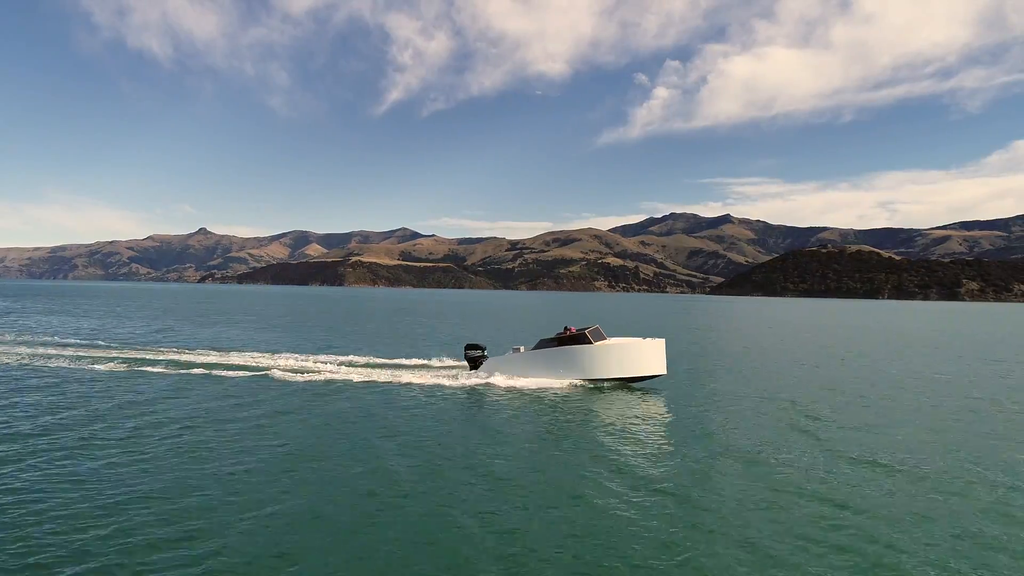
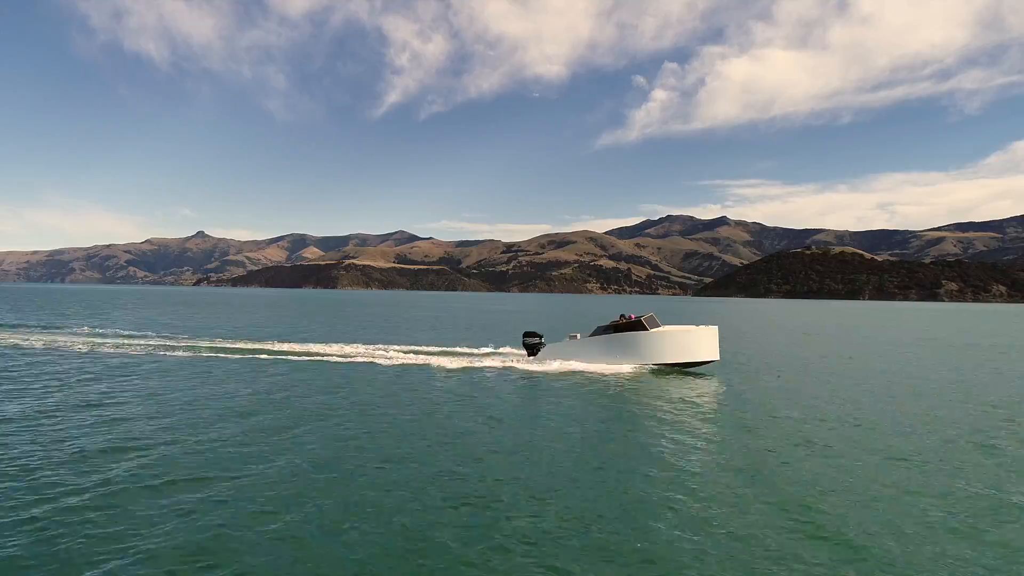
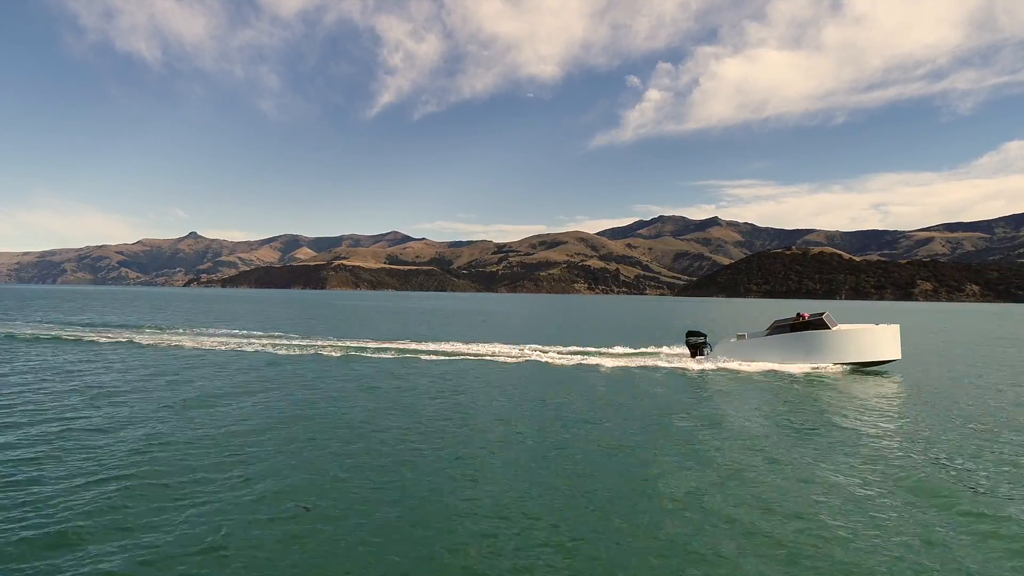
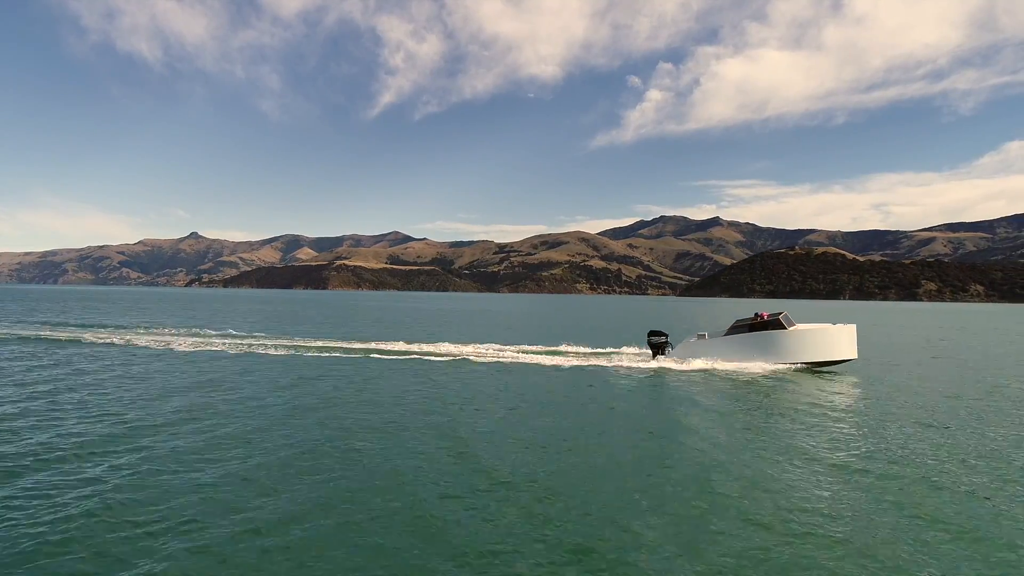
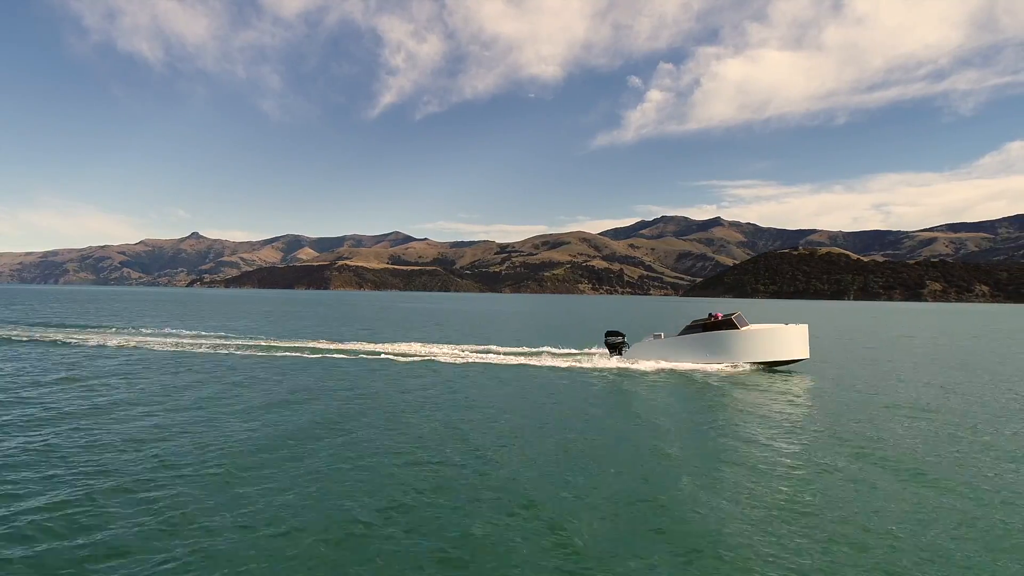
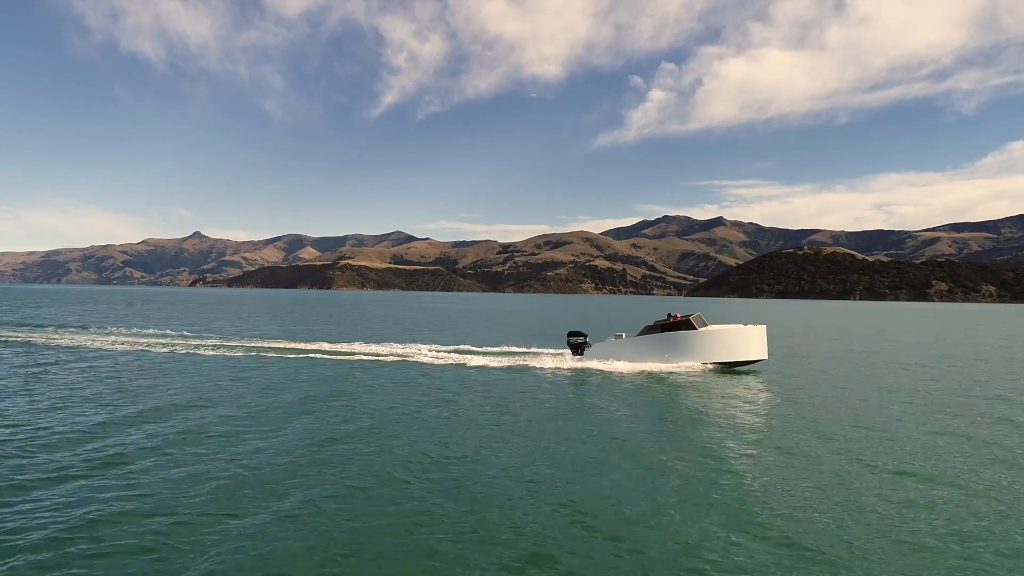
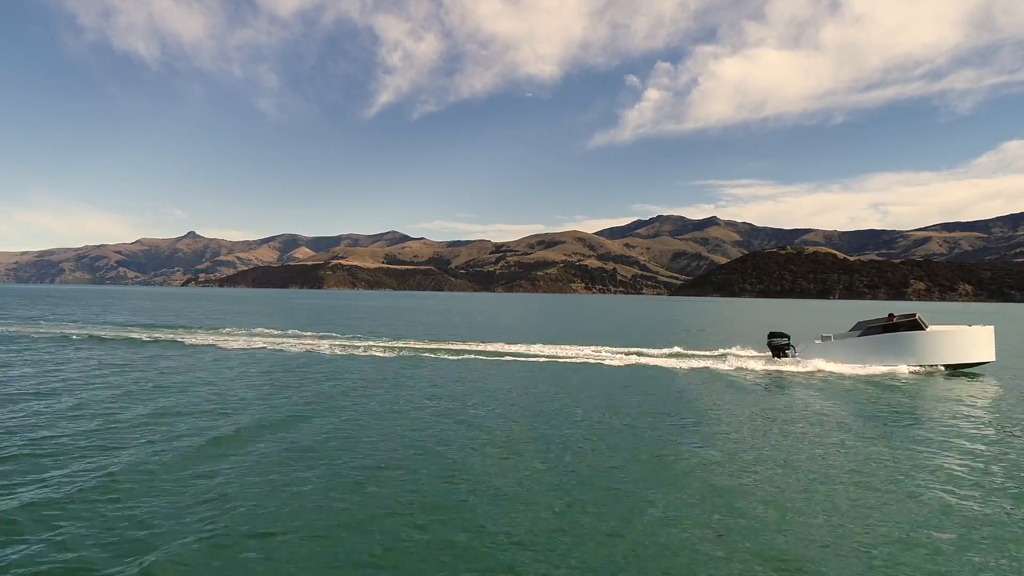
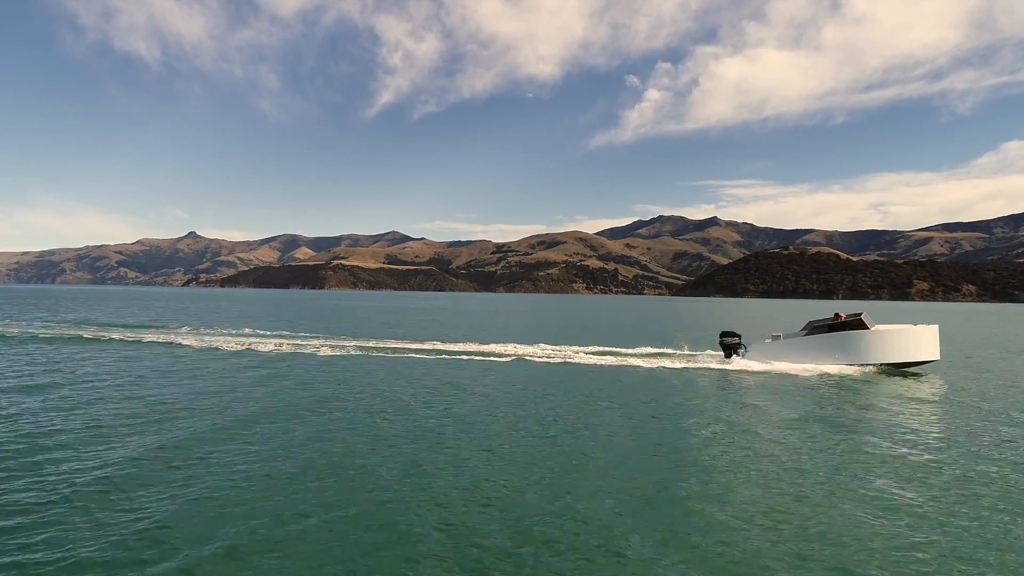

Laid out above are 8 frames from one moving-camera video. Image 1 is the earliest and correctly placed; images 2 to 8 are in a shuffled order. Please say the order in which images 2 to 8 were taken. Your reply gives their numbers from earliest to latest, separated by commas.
2, 6, 5, 4, 3, 8, 7
